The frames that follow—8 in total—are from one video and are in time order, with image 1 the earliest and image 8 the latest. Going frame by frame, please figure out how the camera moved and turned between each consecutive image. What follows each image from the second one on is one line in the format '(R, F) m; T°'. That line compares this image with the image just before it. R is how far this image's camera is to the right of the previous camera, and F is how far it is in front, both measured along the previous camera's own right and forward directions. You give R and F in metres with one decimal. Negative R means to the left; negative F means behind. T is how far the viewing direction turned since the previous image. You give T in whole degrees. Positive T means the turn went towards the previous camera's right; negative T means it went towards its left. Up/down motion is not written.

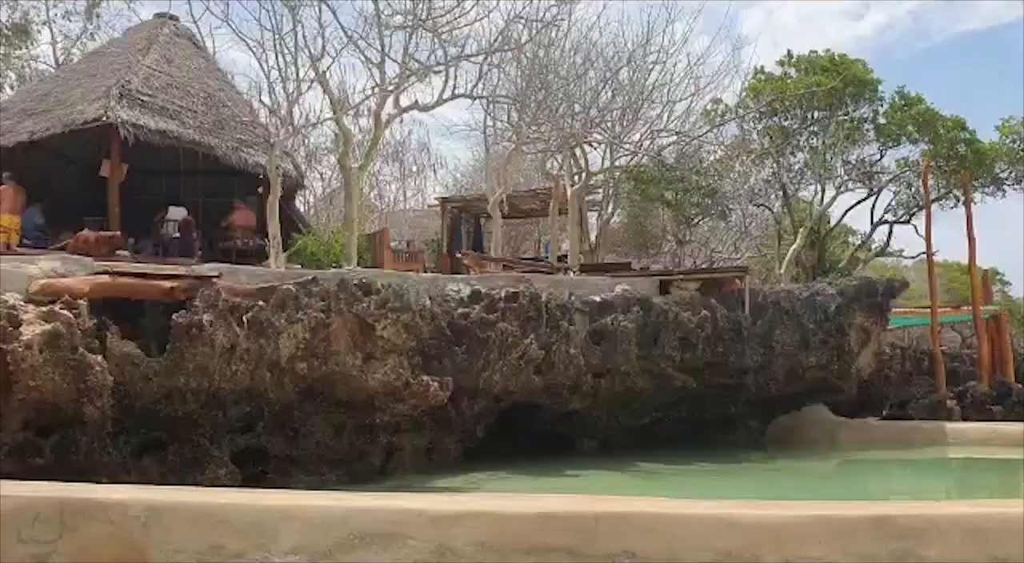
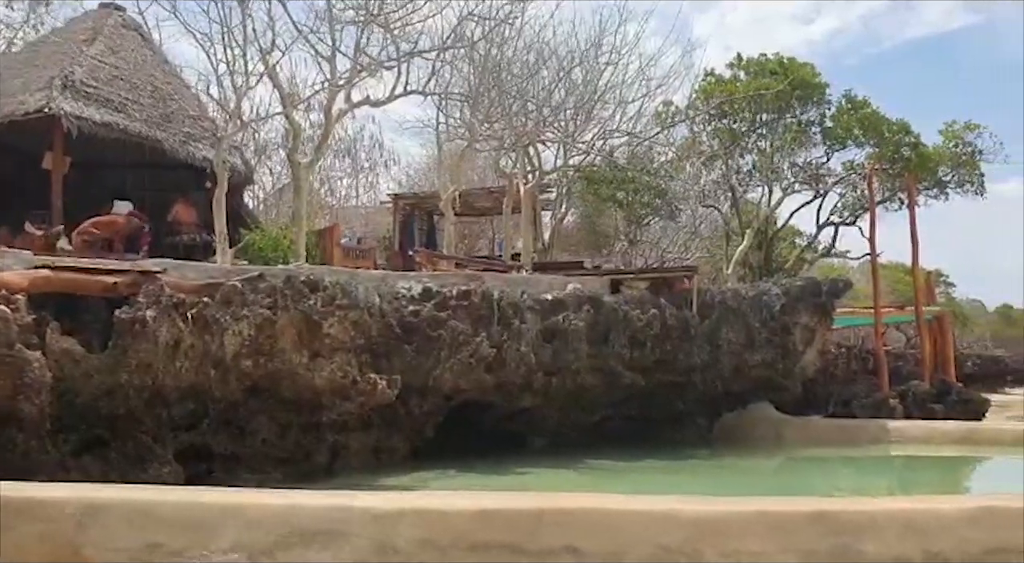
(0.0, 0.0) m; +3°
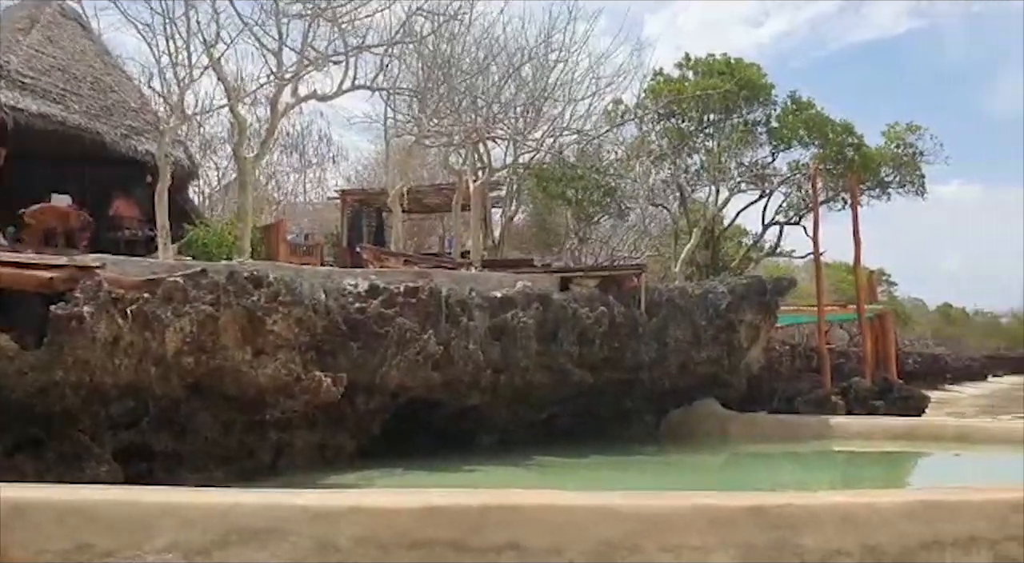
(0.0, 0.0) m; +3°
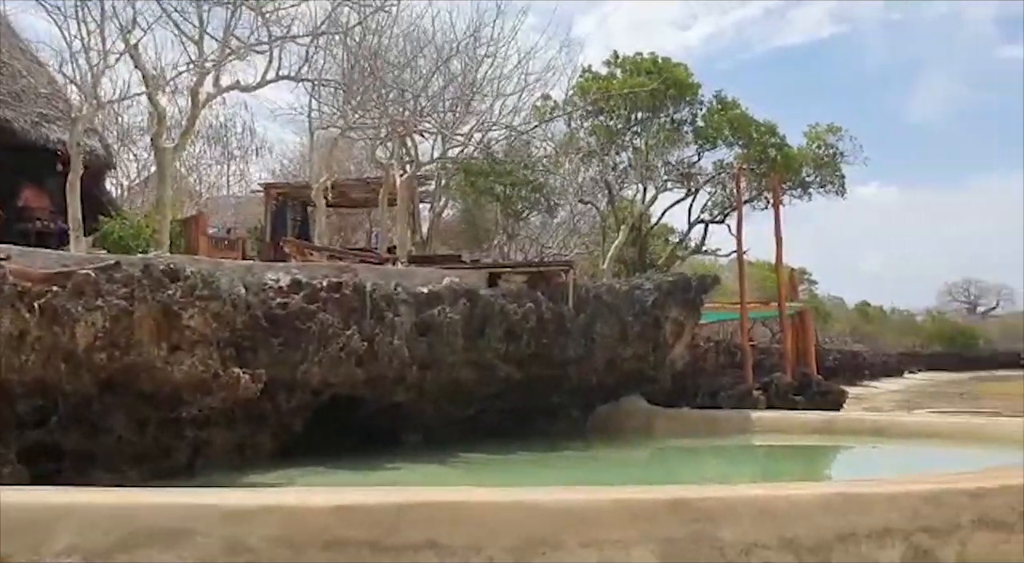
(+0.1, +0.1) m; +4°
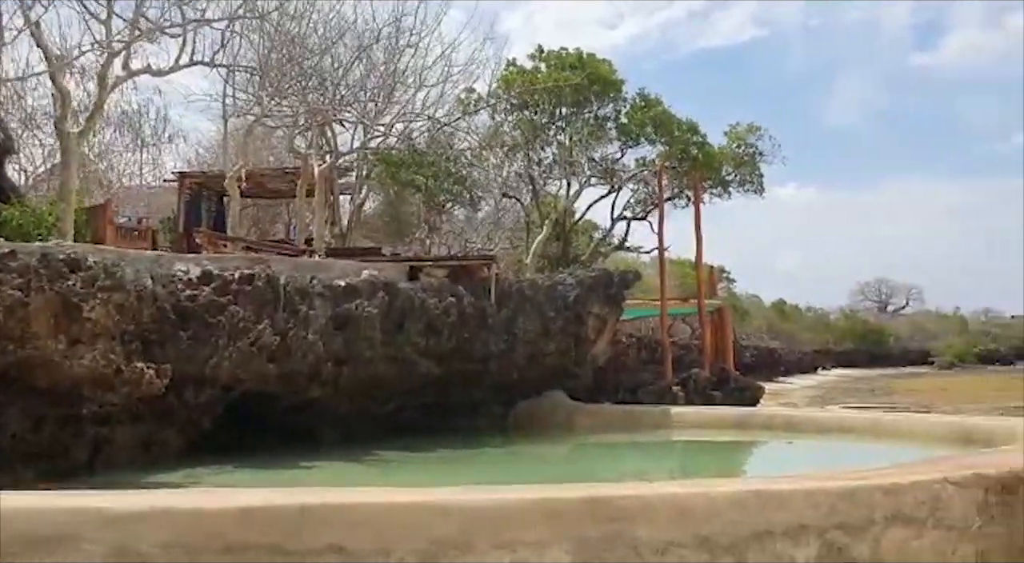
(+0.1, +0.2) m; +5°
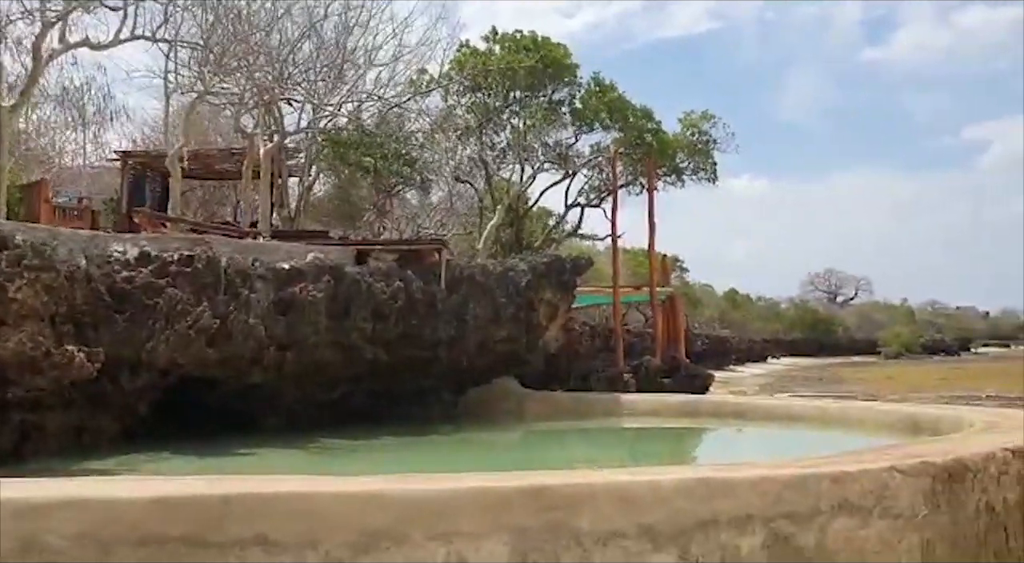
(+0.1, +0.2) m; +3°
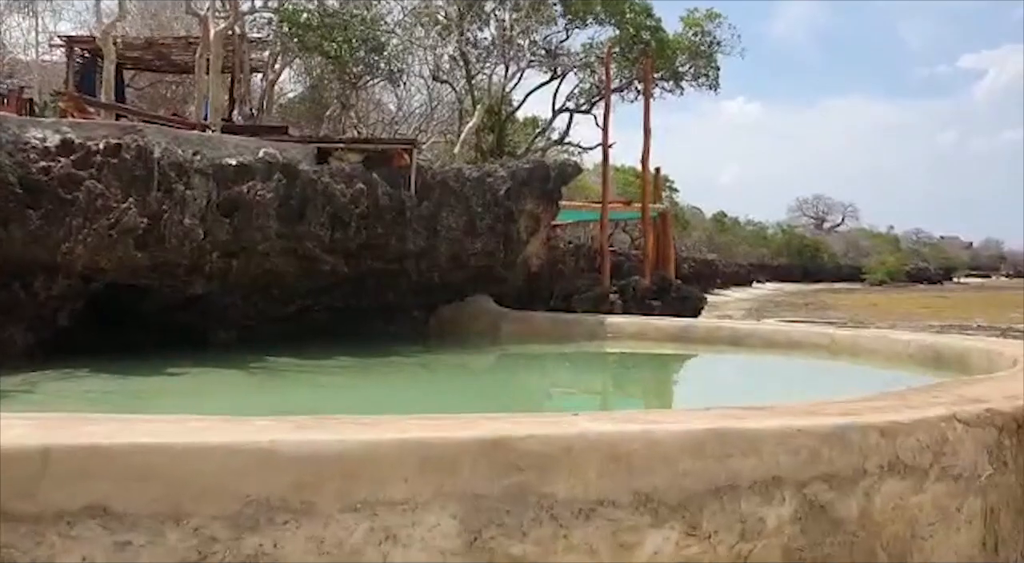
(+0.1, +1.3) m; +1°
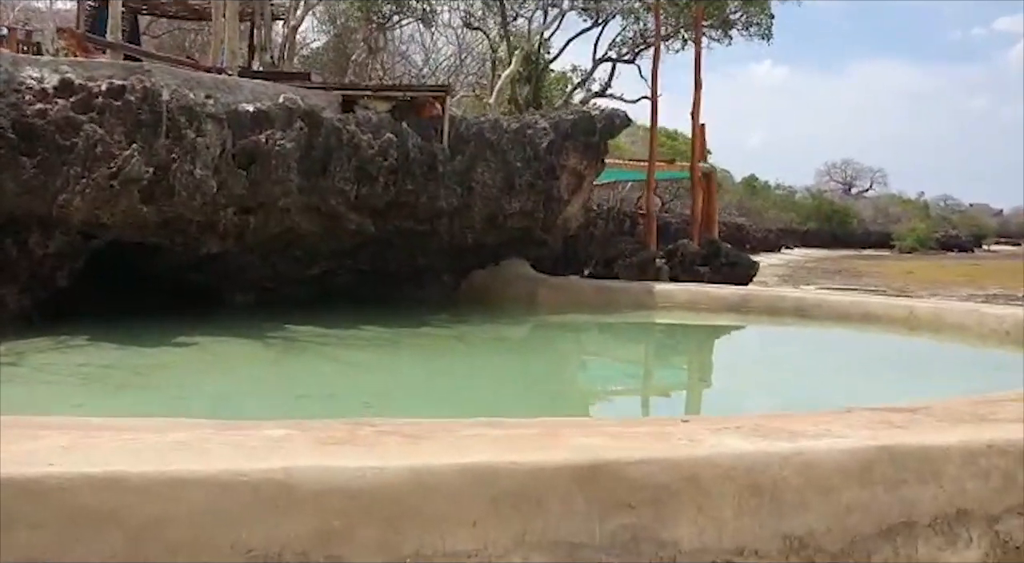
(-0.2, +1.0) m; -1°
